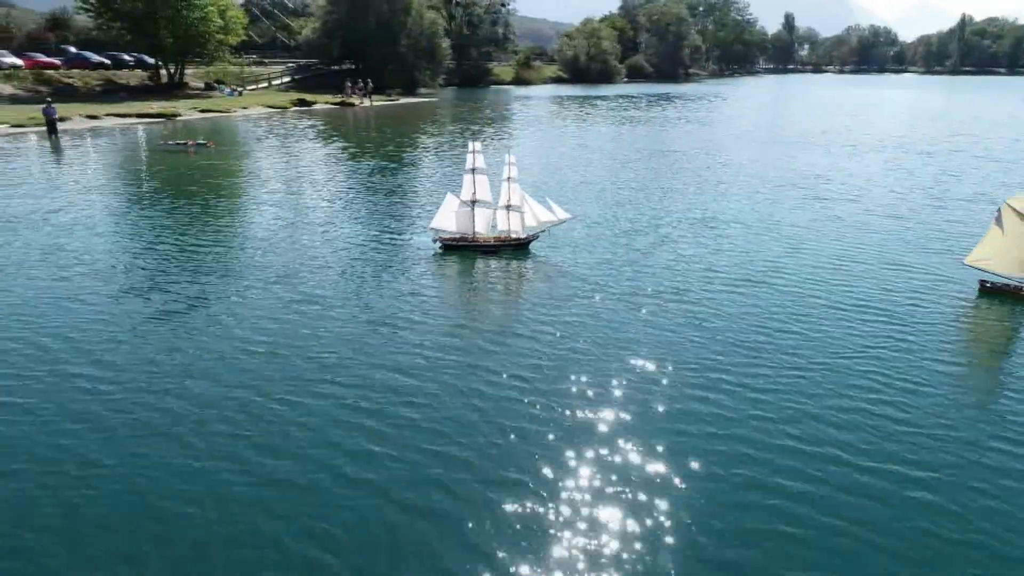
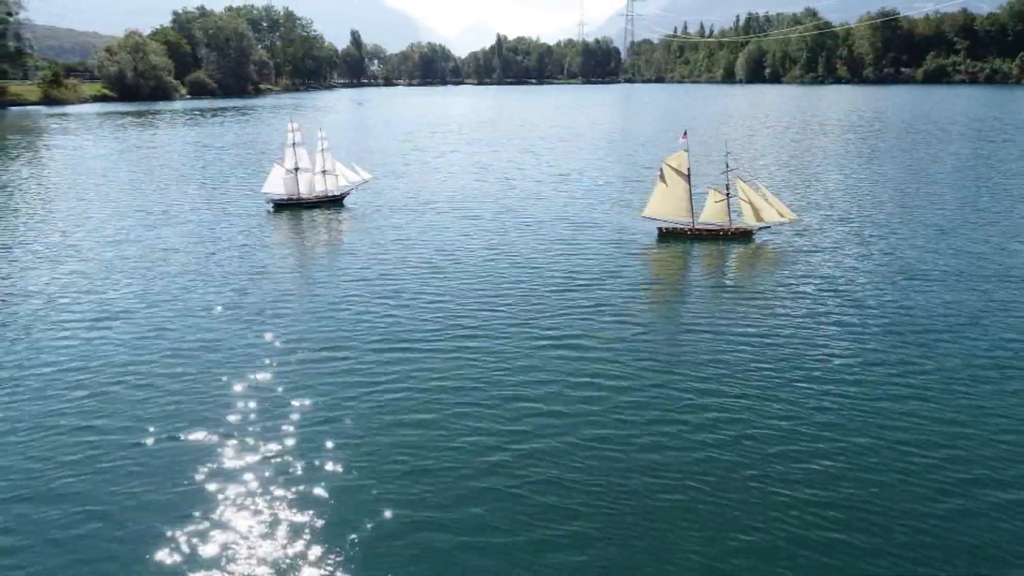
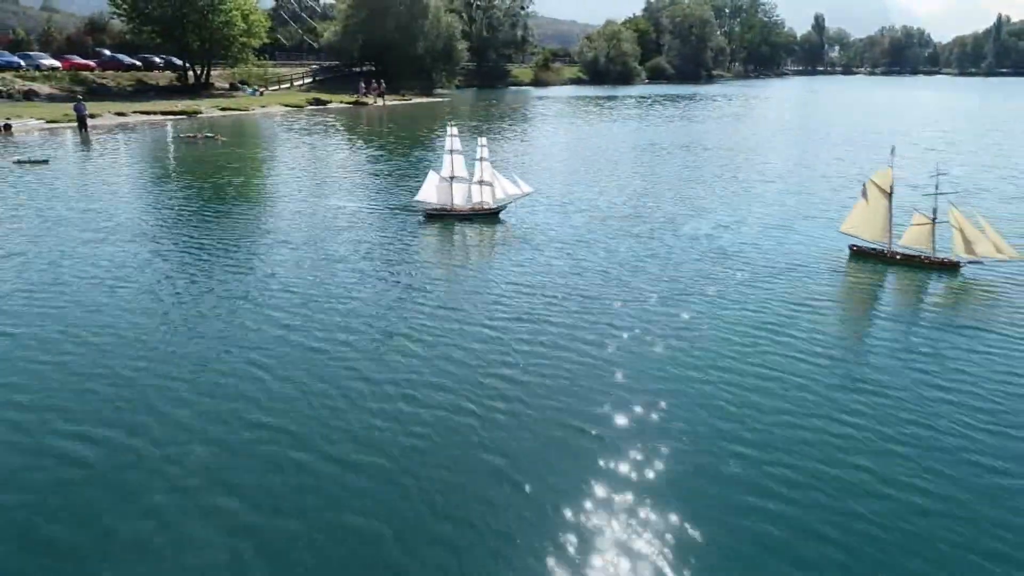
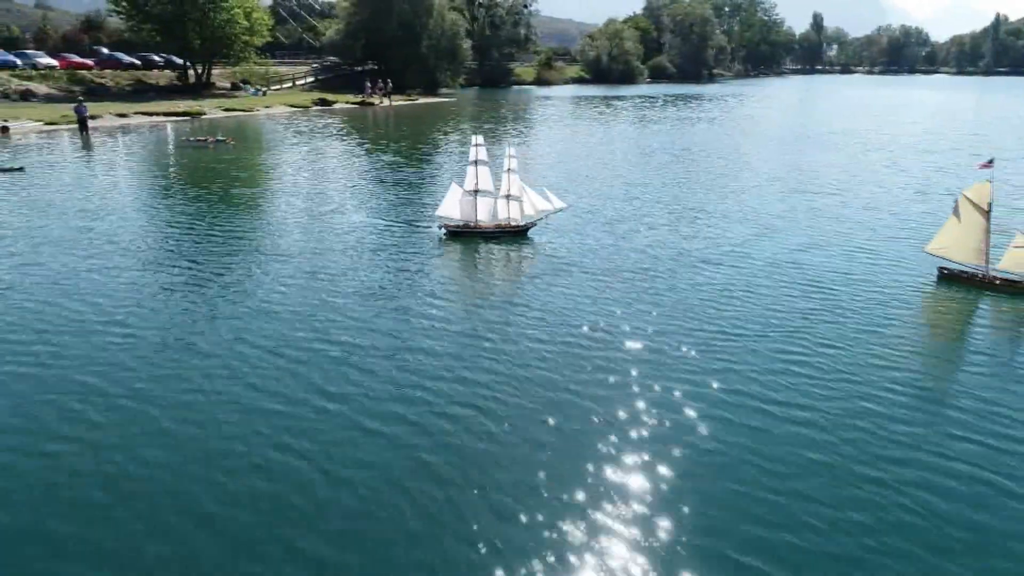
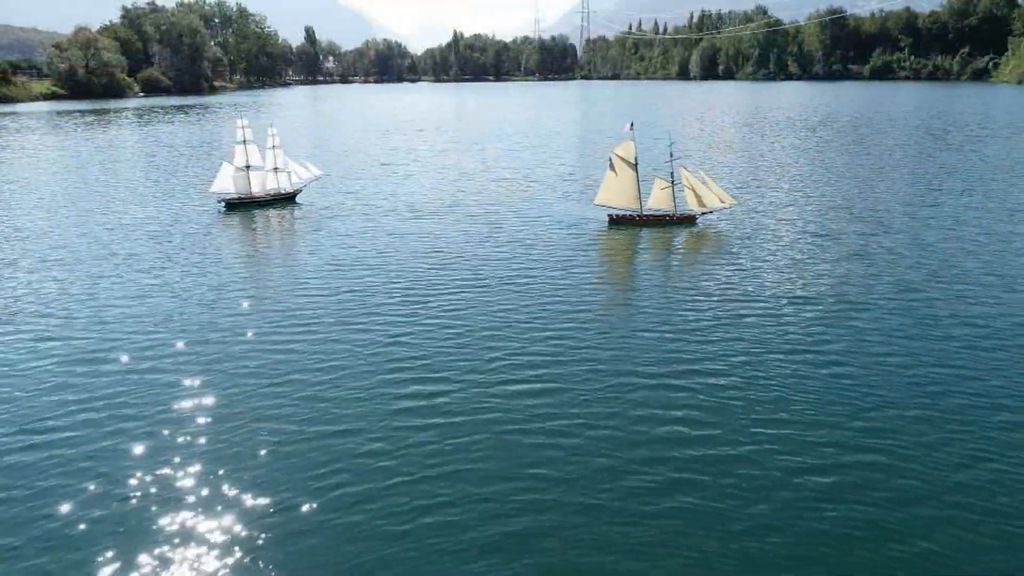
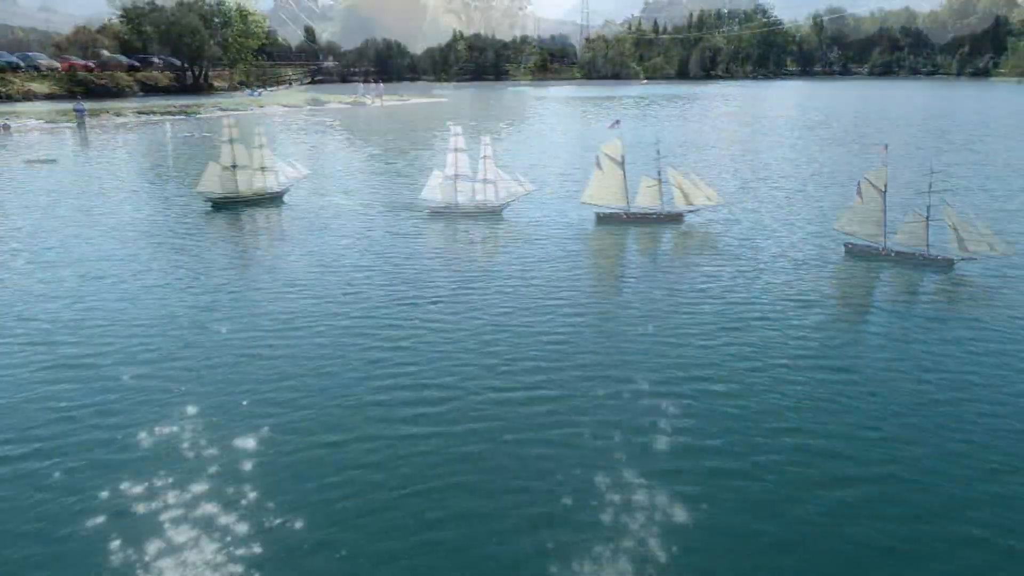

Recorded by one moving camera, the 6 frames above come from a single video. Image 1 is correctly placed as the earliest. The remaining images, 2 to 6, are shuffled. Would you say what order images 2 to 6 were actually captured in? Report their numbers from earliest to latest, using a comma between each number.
4, 3, 6, 5, 2
